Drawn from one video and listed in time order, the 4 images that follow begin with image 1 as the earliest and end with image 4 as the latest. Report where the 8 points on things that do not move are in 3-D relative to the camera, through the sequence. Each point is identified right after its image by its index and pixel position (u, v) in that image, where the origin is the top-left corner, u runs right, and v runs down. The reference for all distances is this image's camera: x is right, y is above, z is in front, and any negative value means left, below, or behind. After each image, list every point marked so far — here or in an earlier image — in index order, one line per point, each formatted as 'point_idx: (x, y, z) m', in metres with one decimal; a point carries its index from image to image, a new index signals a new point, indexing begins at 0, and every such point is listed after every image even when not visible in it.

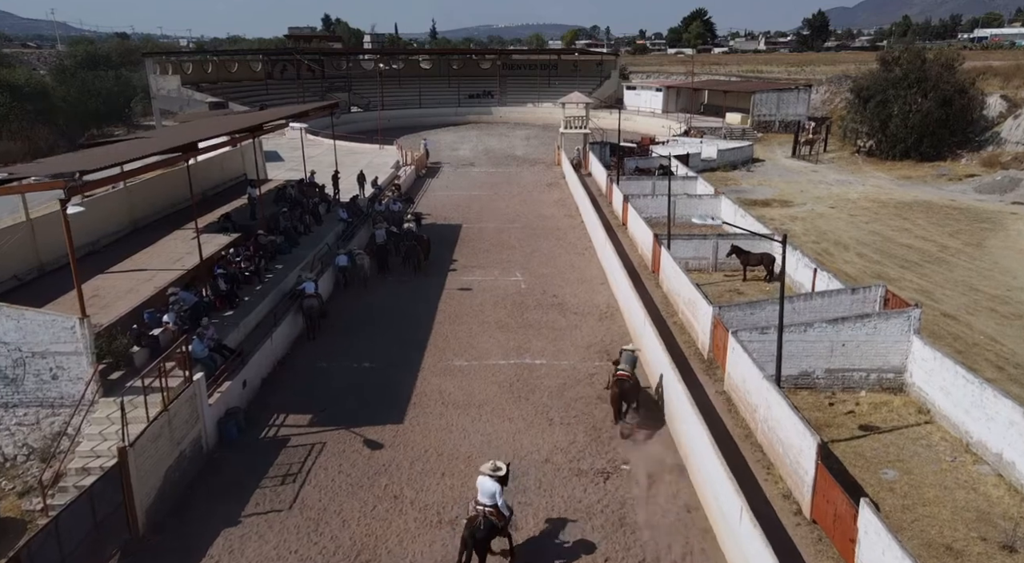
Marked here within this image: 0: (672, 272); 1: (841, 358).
0: (+4.3, +0.3, +18.3) m
1: (+6.2, -1.5, +12.9) m
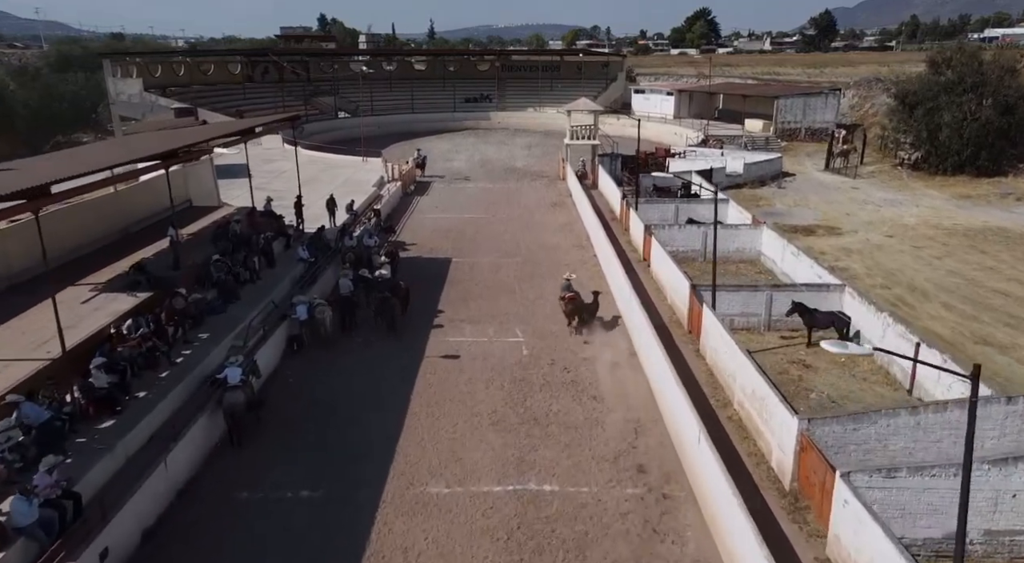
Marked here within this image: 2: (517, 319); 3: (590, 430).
0: (+4.3, -1.2, +13.9) m
1: (+6.2, -2.9, +8.5) m
2: (+0.1, -1.0, +17.8) m
3: (+1.4, -2.7, +12.4) m
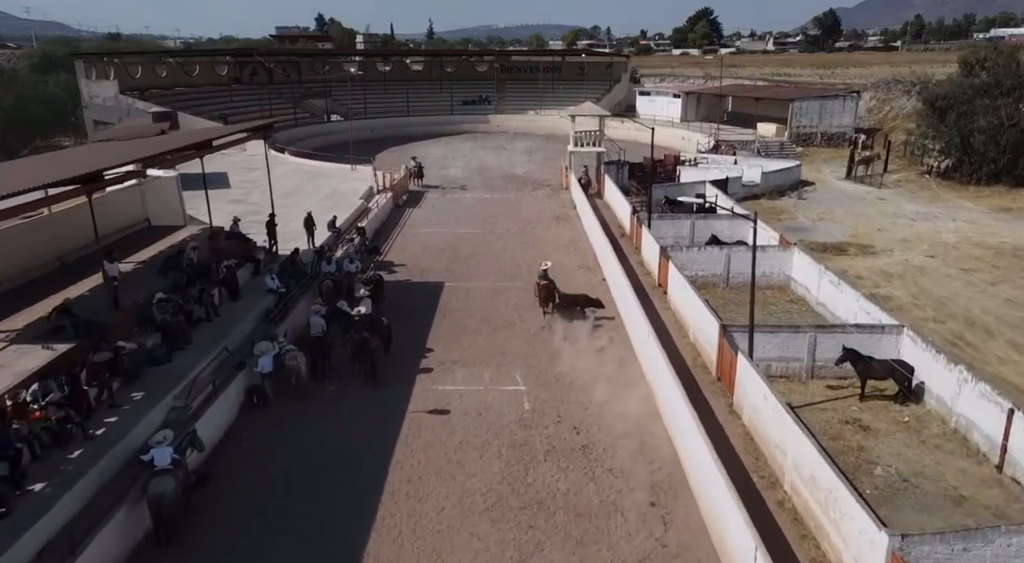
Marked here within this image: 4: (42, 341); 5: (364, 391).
0: (+4.2, -2.0, +11.6) m
1: (+6.2, -3.7, +6.1) m
2: (+0.1, -1.8, +15.4) m
3: (+1.4, -3.5, +10.0) m
4: (-8.0, -1.0, +11.5) m
5: (-3.1, -2.3, +14.0) m
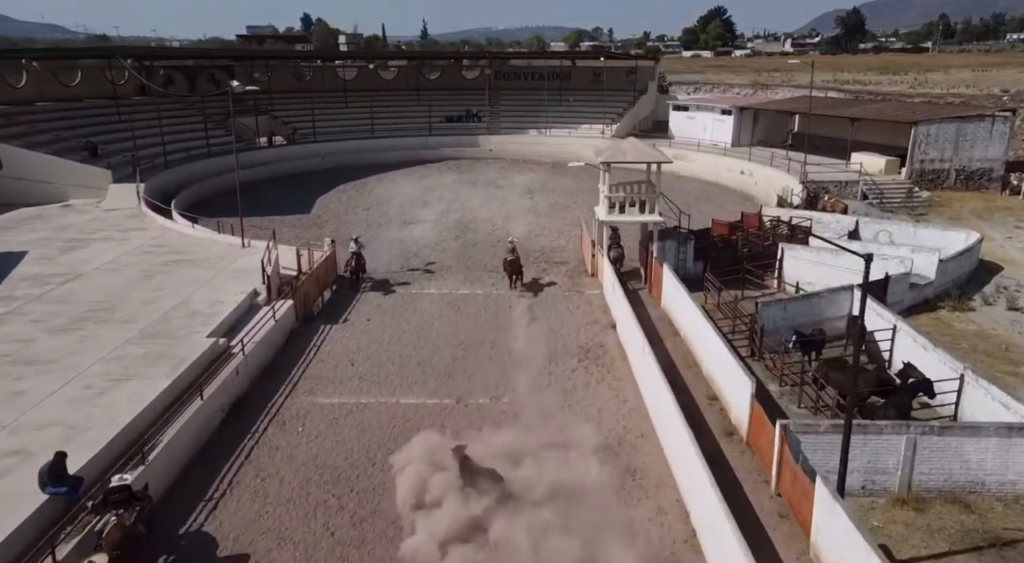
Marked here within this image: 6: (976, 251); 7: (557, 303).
0: (+4.0, -6.3, -1.7) m
1: (+6.0, -8.0, -7.2) m
2: (-0.1, -6.2, +2.2) m
3: (+1.2, -7.9, -3.2) m
4: (-8.2, -5.4, -1.8) m
5: (-3.3, -6.6, +0.7) m
6: (+13.1, +0.9, +19.0) m
7: (+1.3, -0.6, +19.1) m
